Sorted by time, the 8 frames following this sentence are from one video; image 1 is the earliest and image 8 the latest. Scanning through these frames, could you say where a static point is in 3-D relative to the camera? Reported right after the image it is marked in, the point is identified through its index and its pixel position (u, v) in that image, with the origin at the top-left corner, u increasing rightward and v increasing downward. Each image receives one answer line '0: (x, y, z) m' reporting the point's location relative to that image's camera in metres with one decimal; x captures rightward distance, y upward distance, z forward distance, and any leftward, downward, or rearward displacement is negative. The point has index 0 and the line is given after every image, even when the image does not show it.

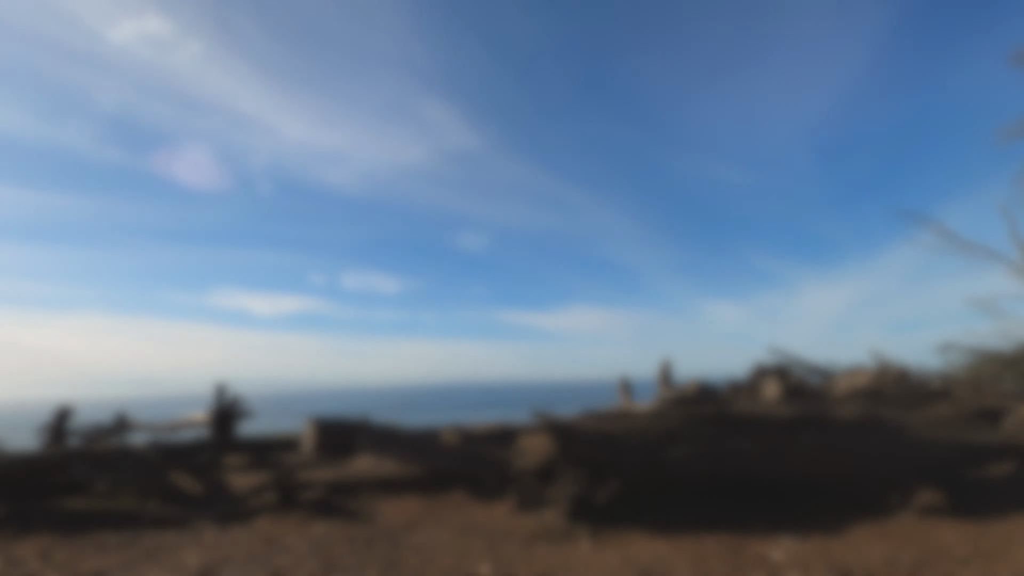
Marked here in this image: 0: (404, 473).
0: (-1.4, -2.4, +7.0) m
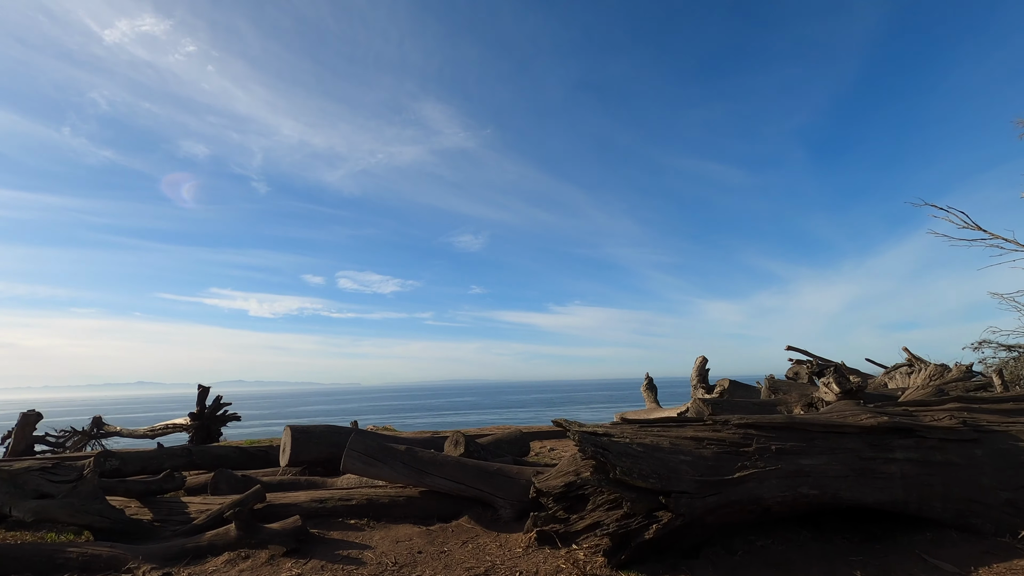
0: (-1.2, -2.2, +5.7) m
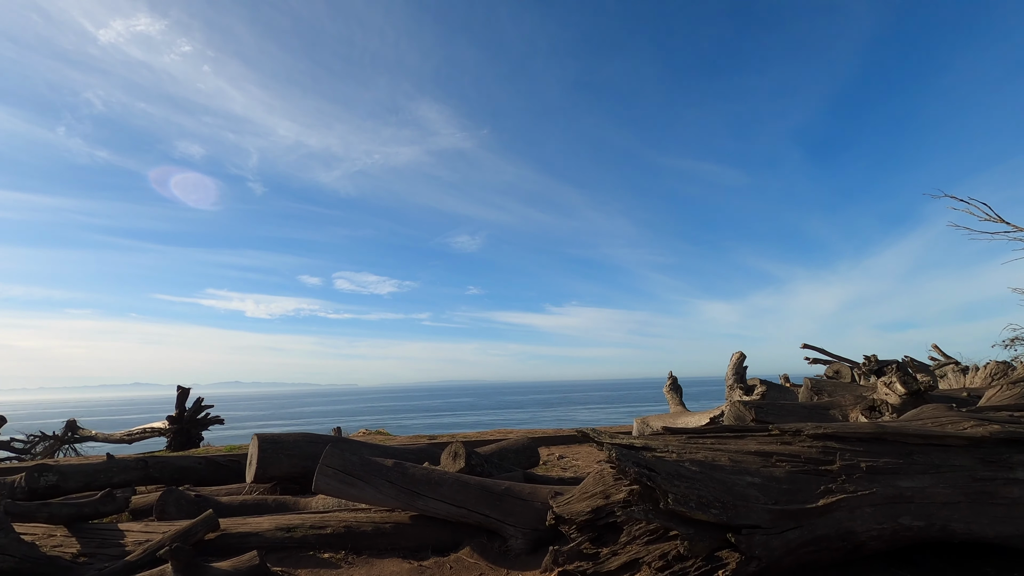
0: (-1.1, -2.0, +4.7) m
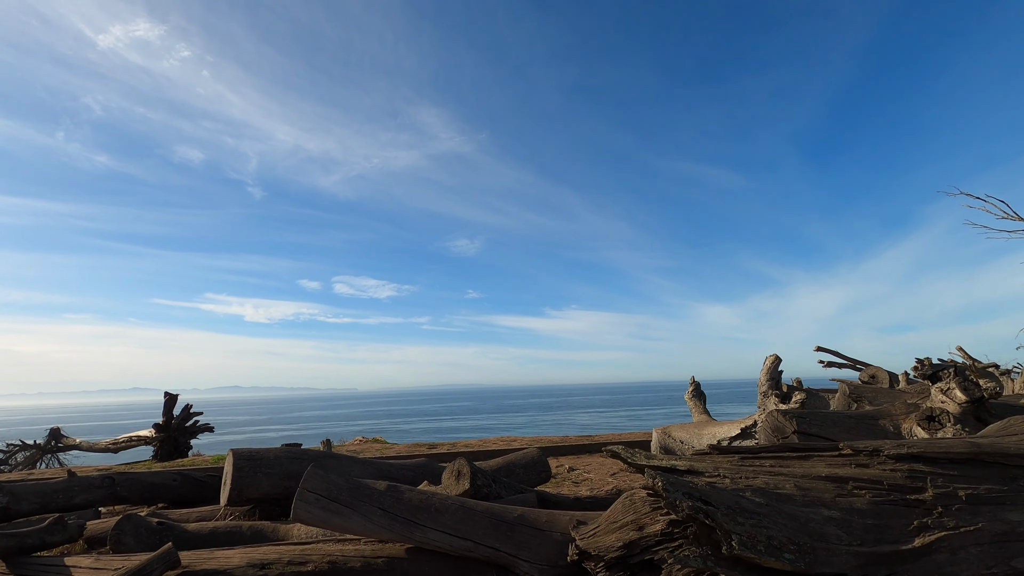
0: (-1.0, -2.0, +4.0) m
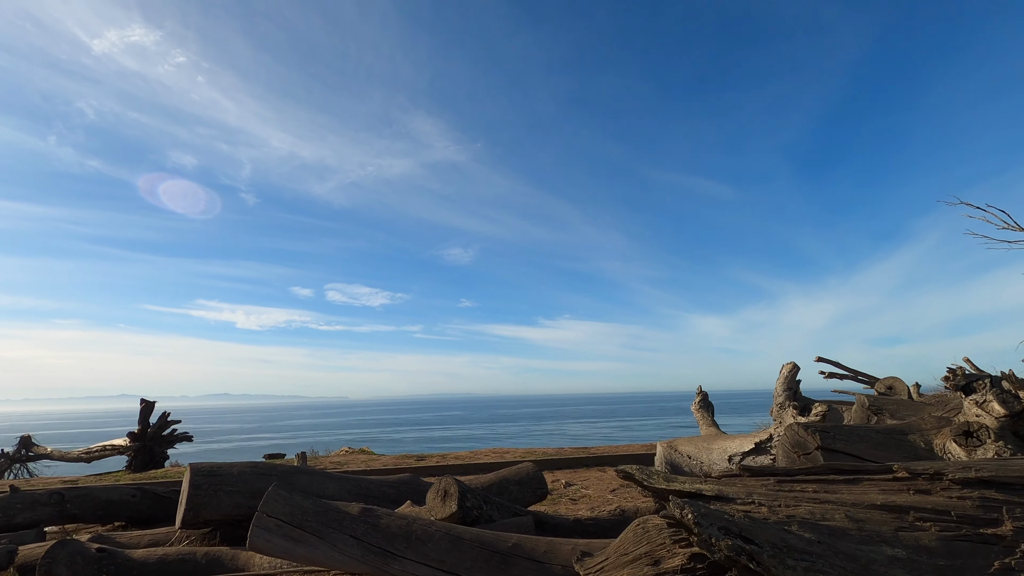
0: (-1.0, -1.9, +3.4) m
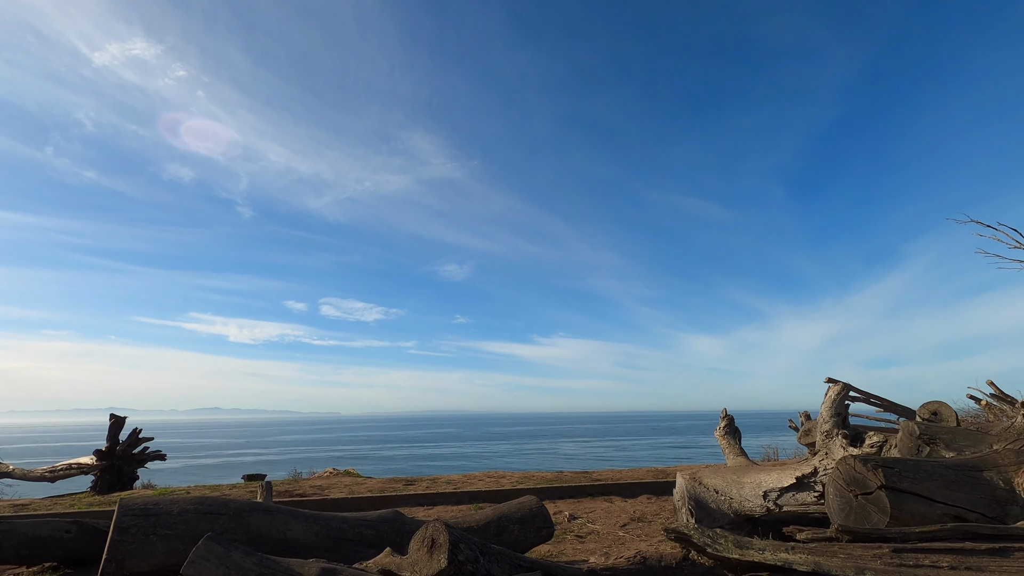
0: (-1.0, -1.9, +2.6) m
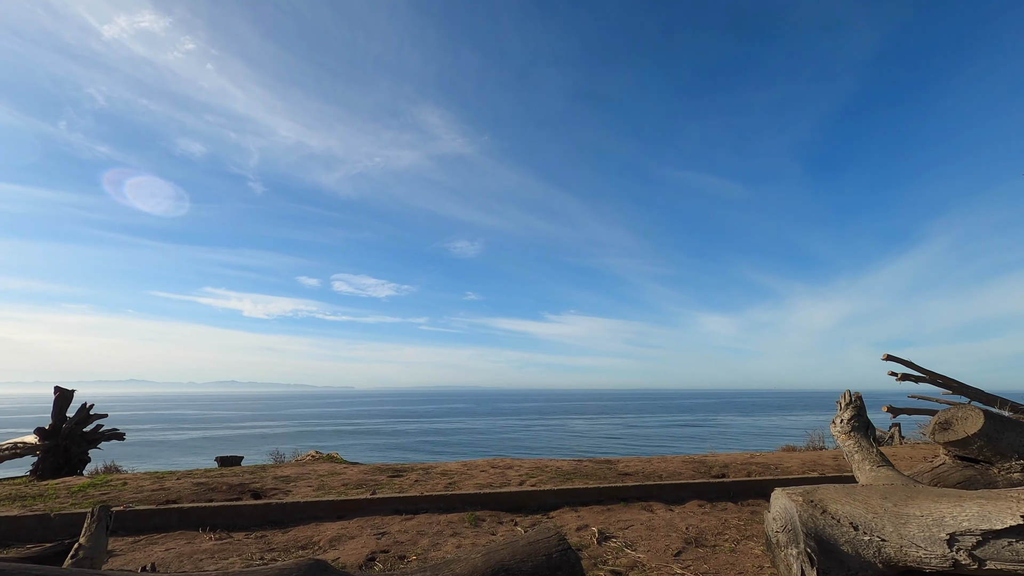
0: (-1.0, -1.4, +0.5) m
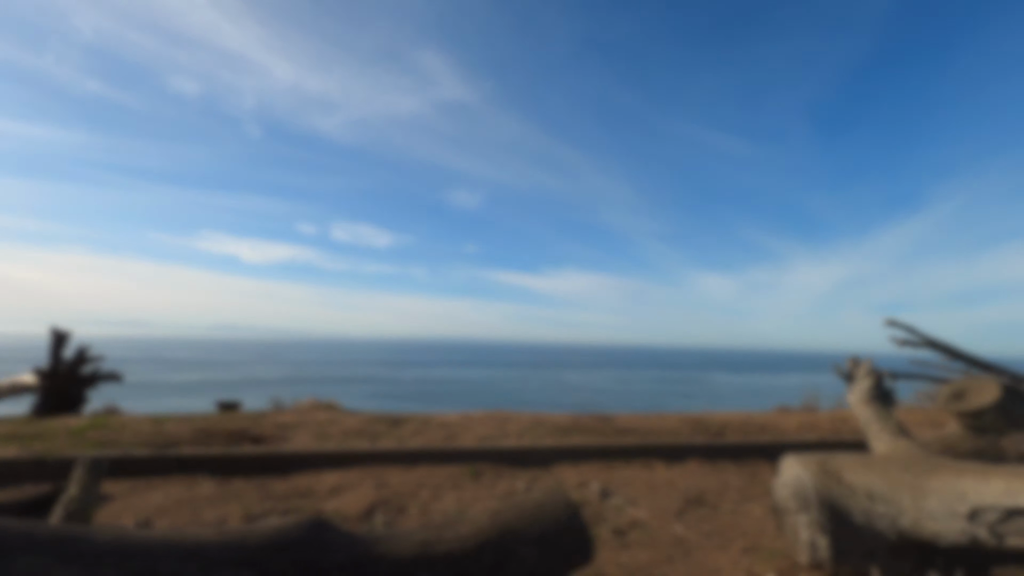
0: (-1.0, -1.3, +0.4) m
